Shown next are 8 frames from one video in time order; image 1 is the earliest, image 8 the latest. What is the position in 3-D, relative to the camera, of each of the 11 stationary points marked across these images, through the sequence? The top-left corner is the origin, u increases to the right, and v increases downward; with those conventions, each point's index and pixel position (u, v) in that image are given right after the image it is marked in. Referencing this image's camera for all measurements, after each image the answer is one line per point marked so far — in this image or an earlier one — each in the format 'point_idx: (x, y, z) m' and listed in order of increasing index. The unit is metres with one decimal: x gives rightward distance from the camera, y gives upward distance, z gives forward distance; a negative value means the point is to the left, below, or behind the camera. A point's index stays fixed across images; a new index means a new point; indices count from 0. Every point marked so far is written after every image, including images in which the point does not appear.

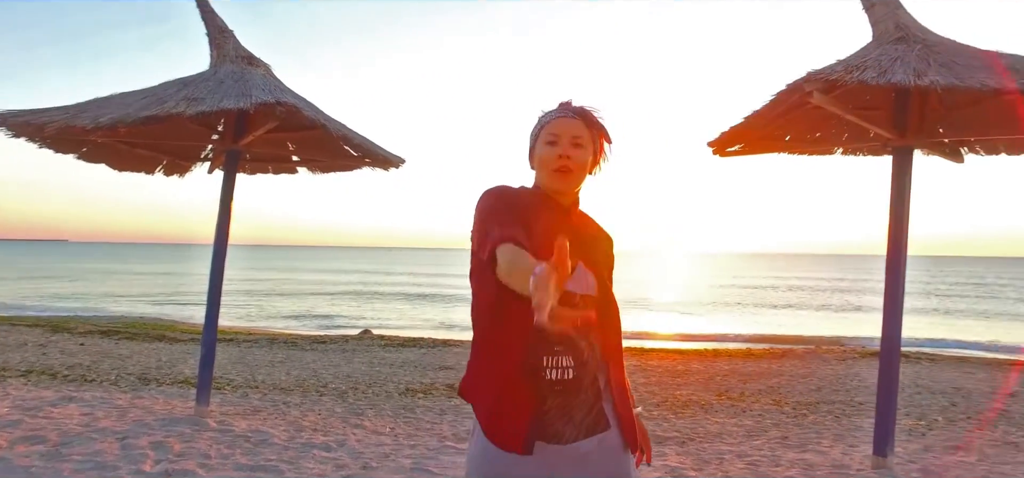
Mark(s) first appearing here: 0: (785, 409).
0: (+3.3, -2.0, +7.9) m
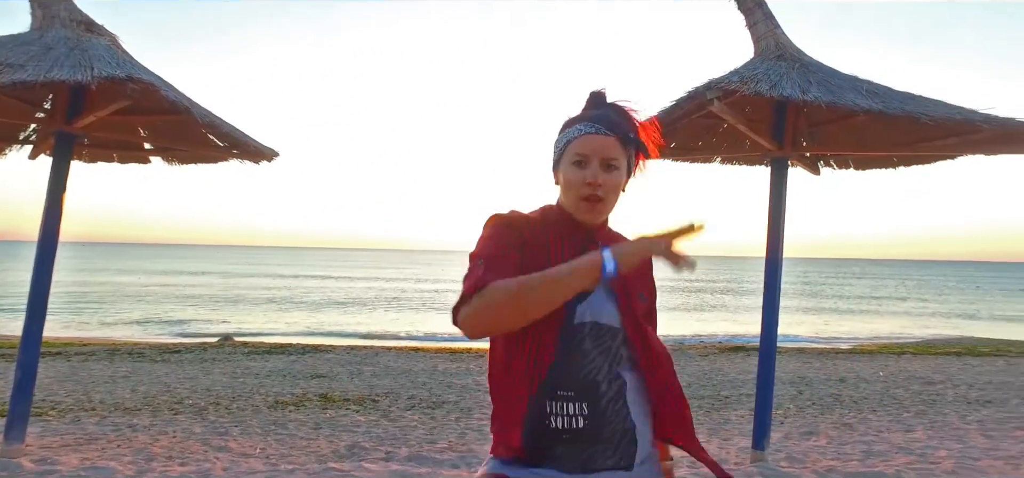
0: (+1.8, -2.1, +8.2) m
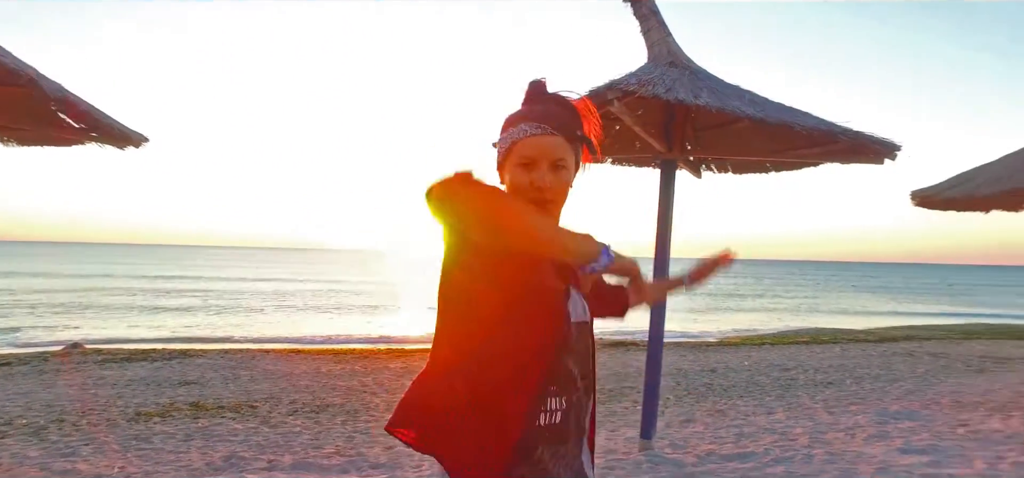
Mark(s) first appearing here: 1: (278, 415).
0: (+0.5, -2.0, +8.3) m
1: (-2.7, -1.9, +7.6) m
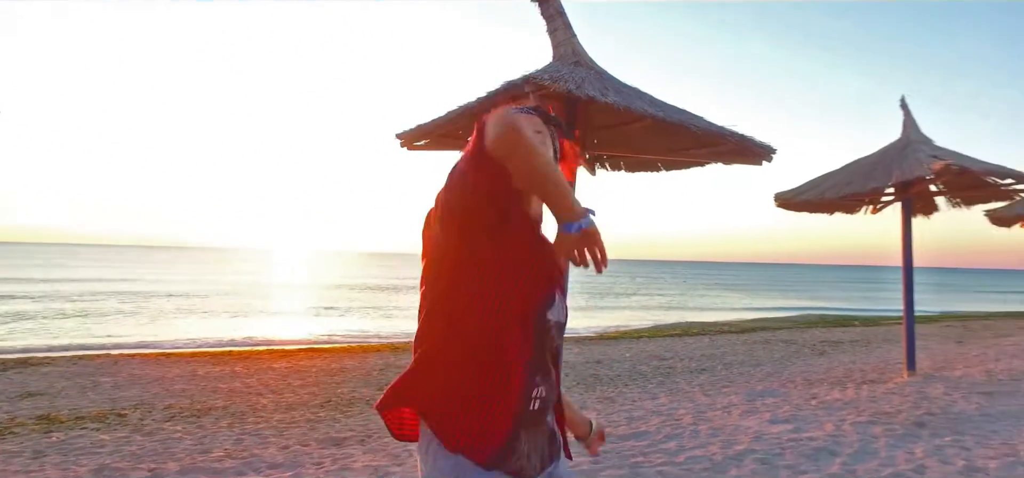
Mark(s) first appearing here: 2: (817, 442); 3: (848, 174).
0: (-0.9, -2.0, +8.3) m
1: (-3.9, -1.9, +7.1) m
2: (+2.2, -1.4, +4.7) m
3: (+4.1, +0.8, +8.0) m
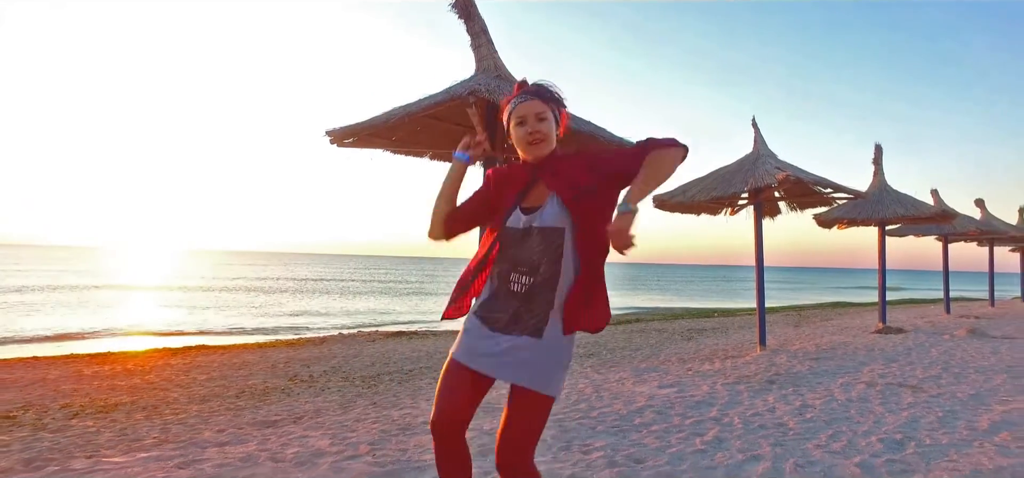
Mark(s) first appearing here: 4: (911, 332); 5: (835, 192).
0: (-2.1, -1.9, +8.7) m
1: (-4.8, -1.8, +6.9) m
2: (+1.6, -1.4, +5.7) m
3: (+2.9, +0.8, +9.3) m
4: (+7.5, -1.8, +12.3) m
5: (+4.7, +0.7, +9.5) m
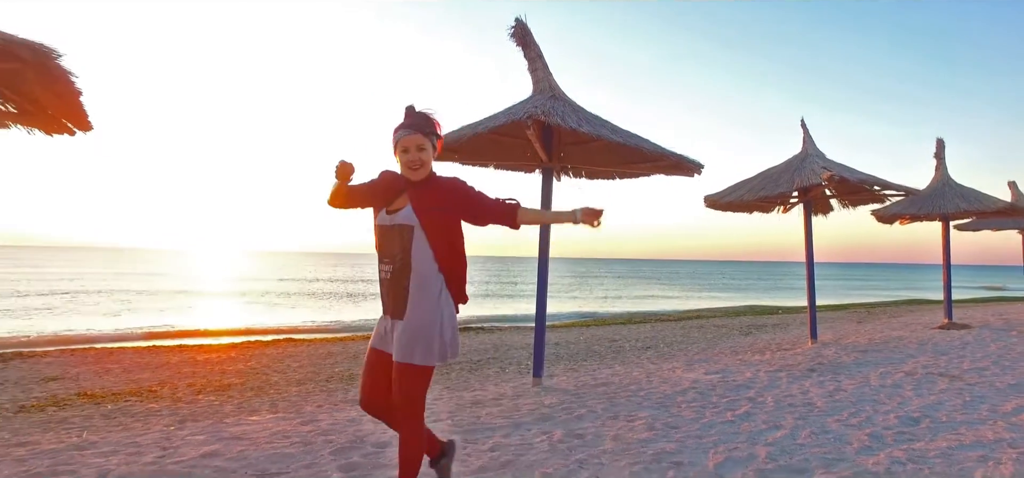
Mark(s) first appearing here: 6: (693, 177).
0: (-1.2, -1.9, +9.6) m
1: (-4.1, -1.8, +8.1) m
2: (+2.2, -1.4, +6.3) m
3: (+3.8, +0.9, +9.7) m
4: (+8.7, -1.7, +12.3) m
5: (+5.6, +0.7, +9.8) m
6: (+1.7, +0.6, +6.3) m
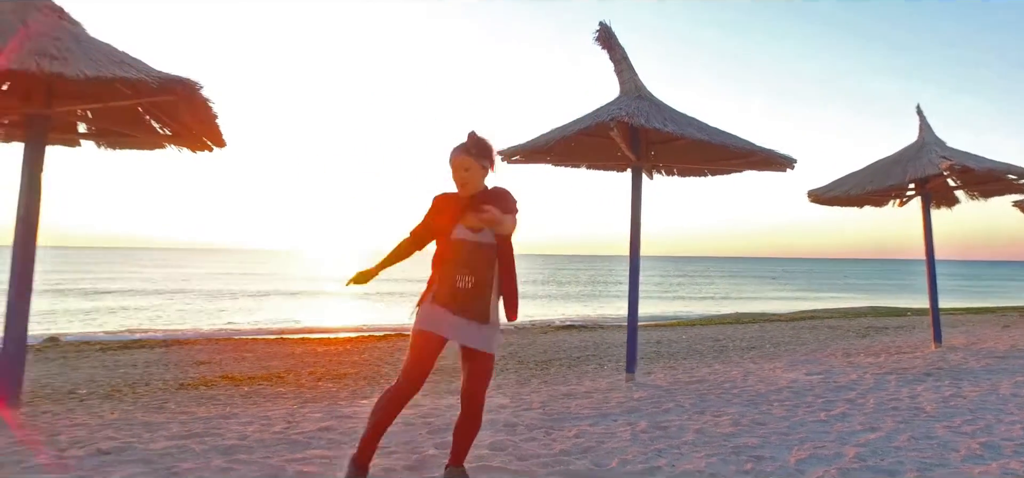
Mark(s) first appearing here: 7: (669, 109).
0: (+0.3, -1.9, +9.9) m
1: (-2.8, -1.8, +8.9) m
2: (+3.0, -1.3, +6.1) m
3: (+5.2, +0.9, +9.2) m
4: (+10.5, -1.6, +11.0) m
5: (+7.0, +0.8, +9.0) m
6: (+2.6, +0.7, +6.2) m
7: (+1.5, +1.2, +6.1) m
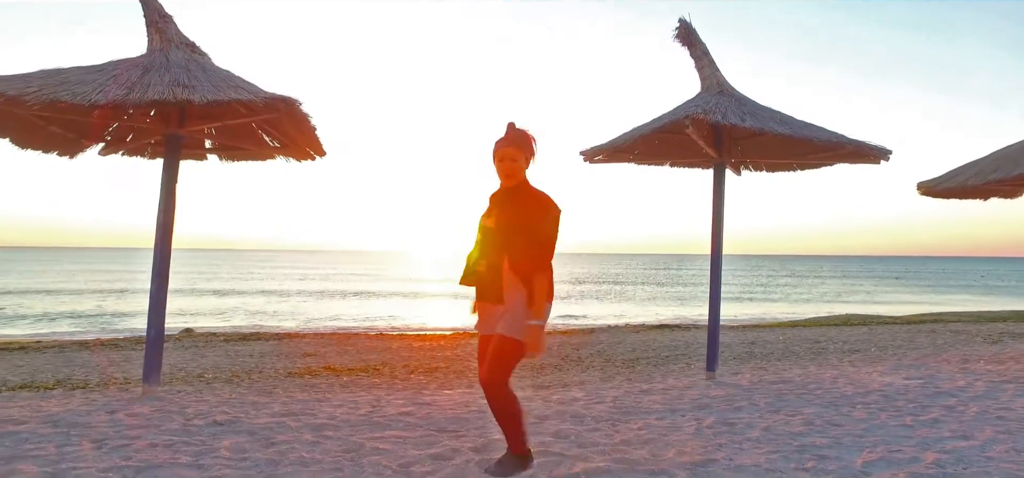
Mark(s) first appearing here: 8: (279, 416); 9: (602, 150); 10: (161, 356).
0: (+1.6, -1.9, +10.0) m
1: (-1.6, -1.8, +9.4) m
2: (+3.8, -1.3, +5.8) m
3: (+6.3, +1.0, +8.5) m
4: (+11.9, -1.5, +9.5) m
5: (+8.1, +0.9, +8.0) m
6: (+3.3, +0.7, +5.9) m
7: (+2.2, +1.2, +6.0) m
8: (-1.6, -1.2, +4.4) m
9: (+0.9, +0.9, +6.7) m
10: (-3.2, -1.1, +5.9) m
